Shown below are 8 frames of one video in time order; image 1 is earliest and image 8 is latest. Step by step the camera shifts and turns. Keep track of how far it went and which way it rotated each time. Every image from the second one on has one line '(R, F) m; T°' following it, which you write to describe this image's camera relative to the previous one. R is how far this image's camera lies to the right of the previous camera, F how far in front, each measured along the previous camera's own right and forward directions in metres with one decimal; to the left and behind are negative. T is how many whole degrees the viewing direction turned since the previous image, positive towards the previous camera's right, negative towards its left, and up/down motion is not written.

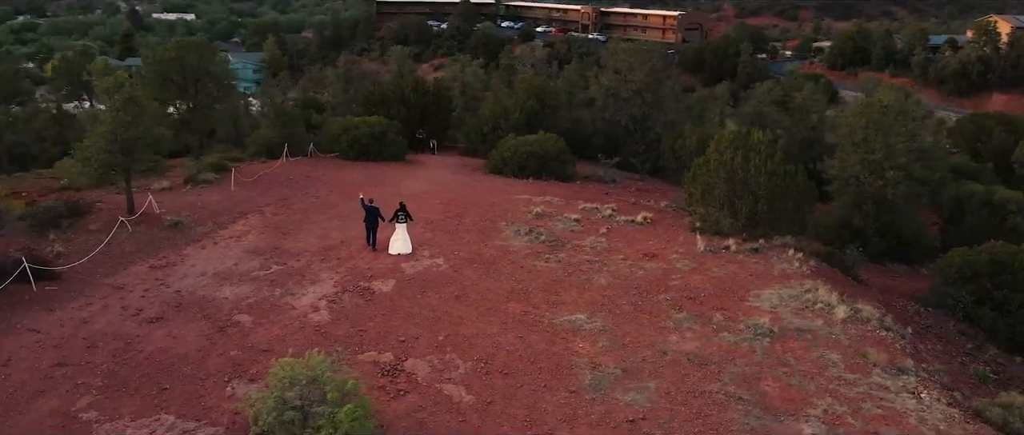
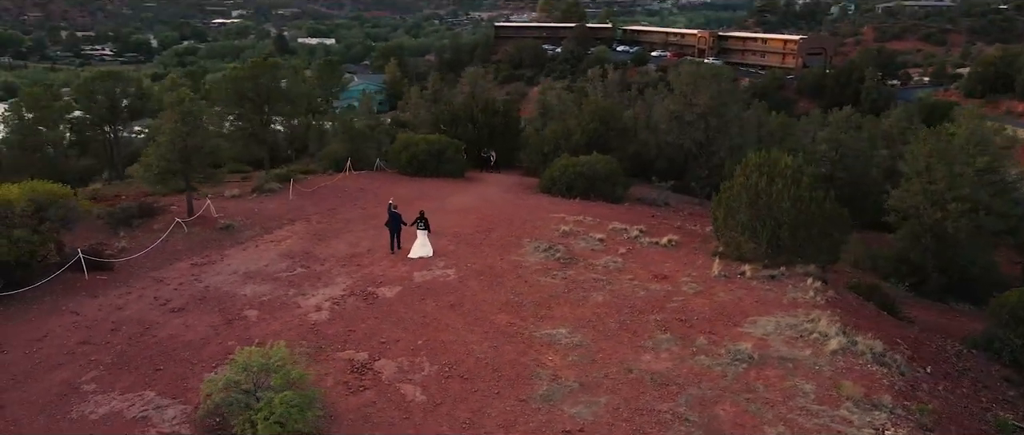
(+2.1, -0.2) m; -9°
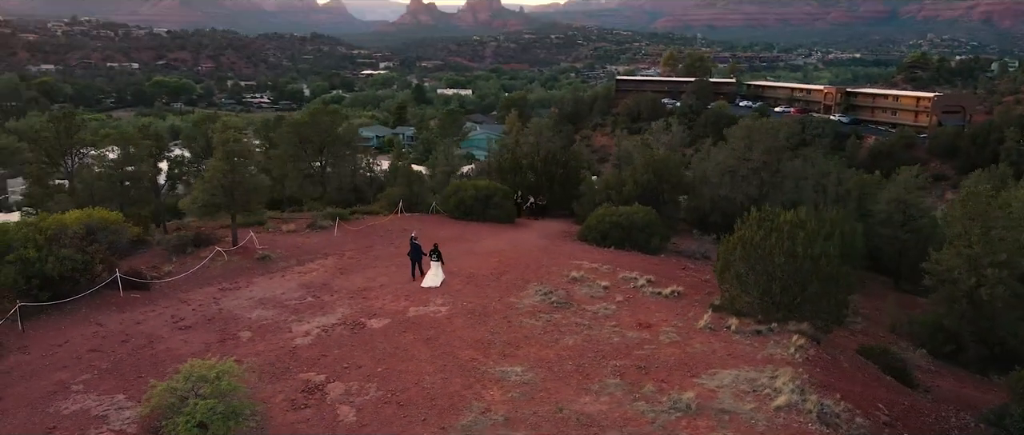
(+2.7, -0.4) m; -10°
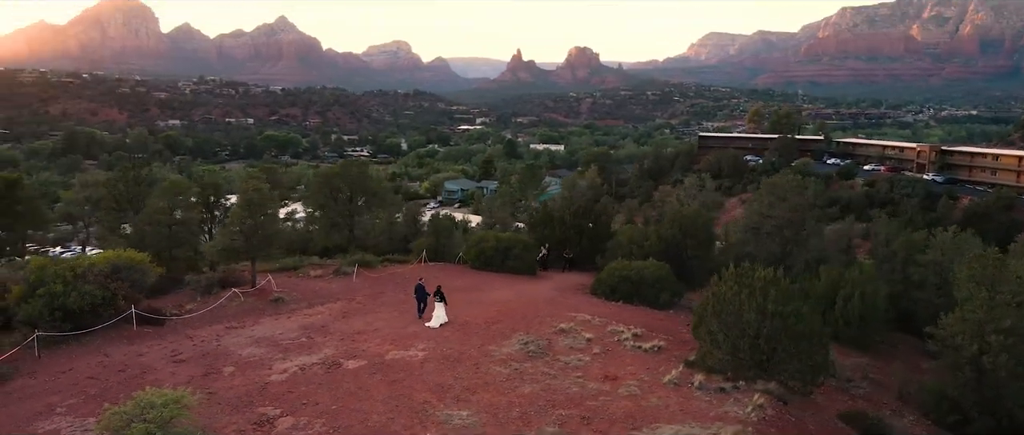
(+2.4, -0.4) m; -7°
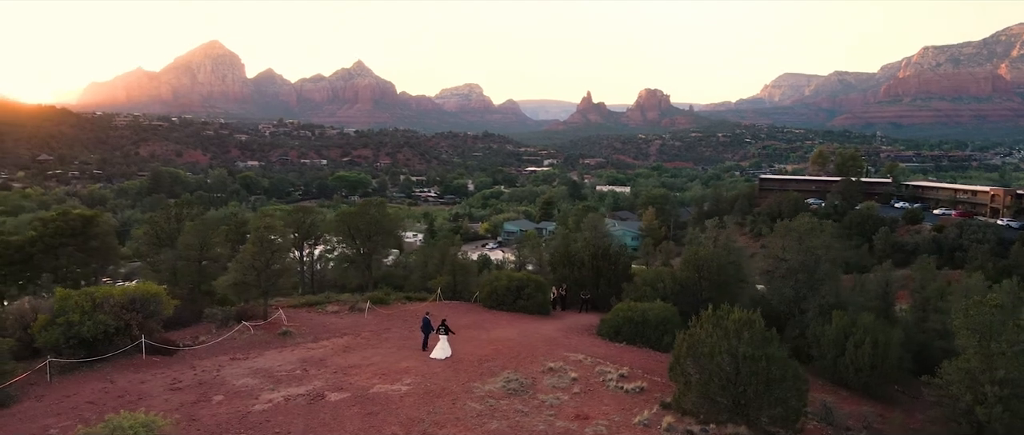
(+1.8, -0.3) m; -5°
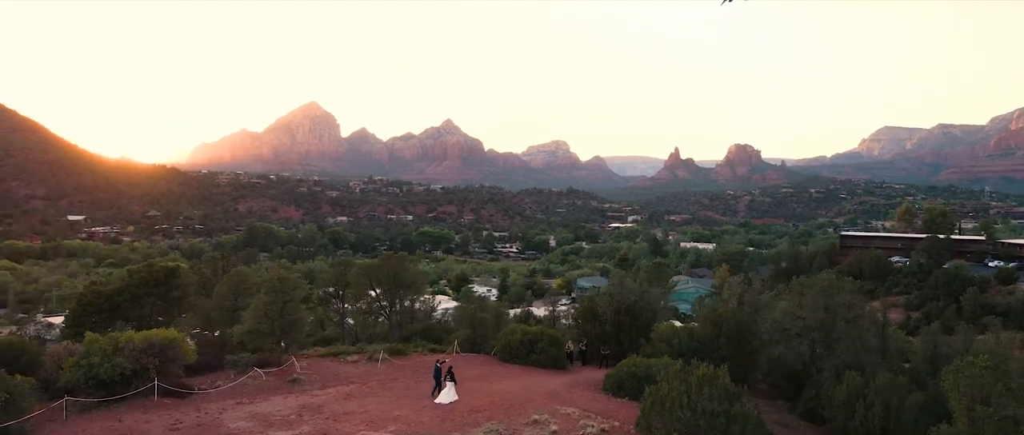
(+2.3, -0.4) m; -6°
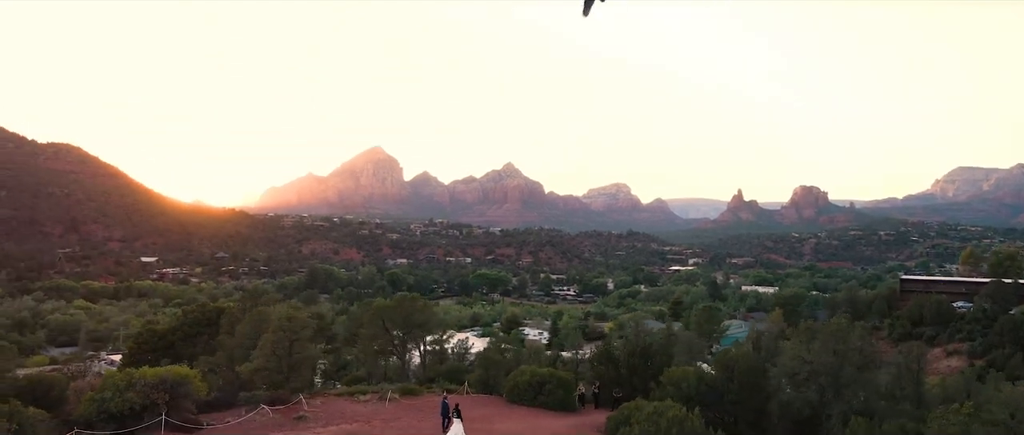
(+1.7, -0.3) m; -4°
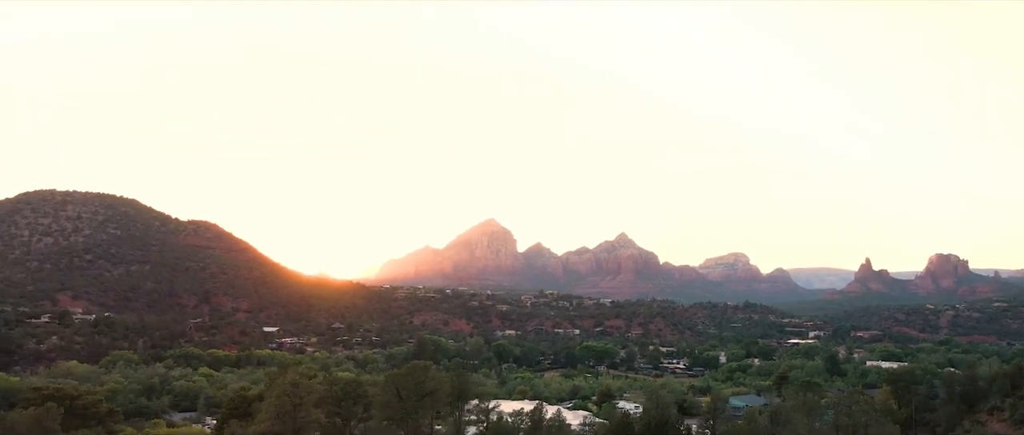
(+3.7, -0.5) m; -8°
